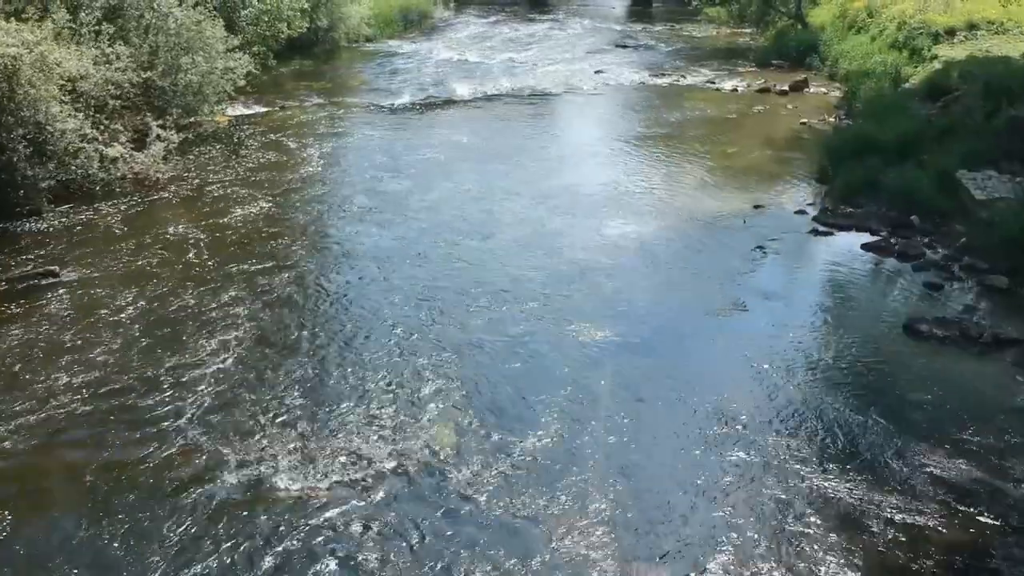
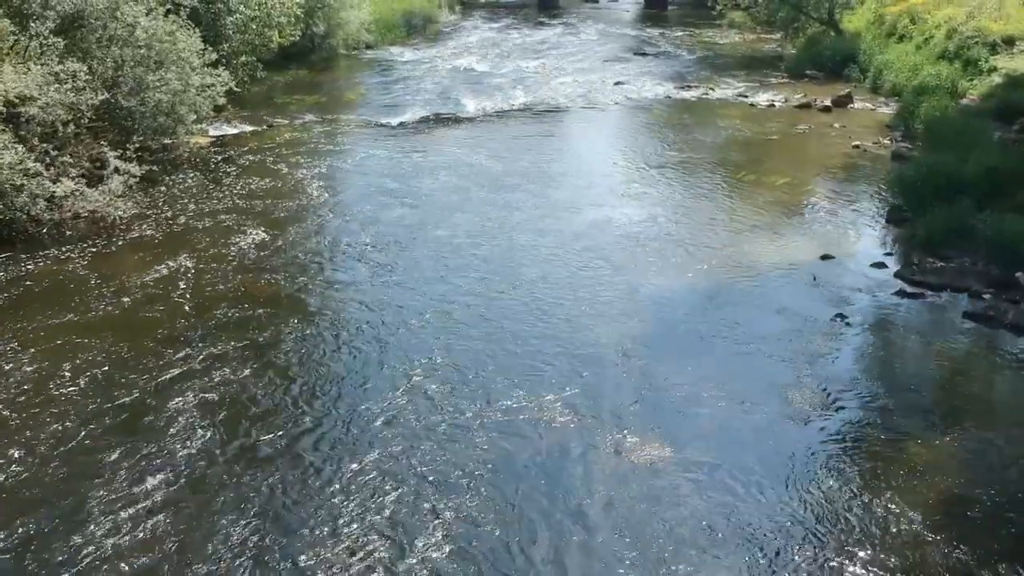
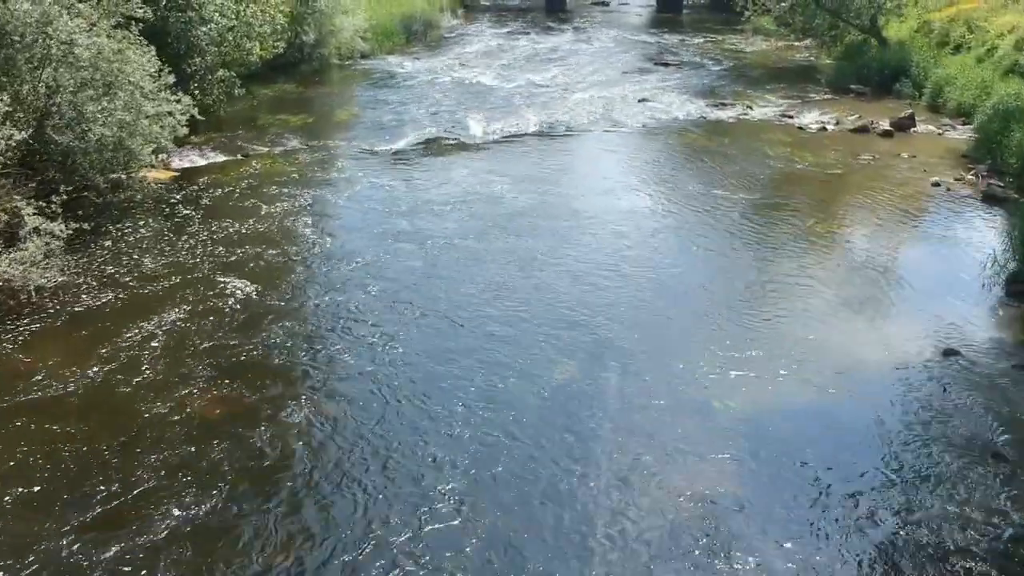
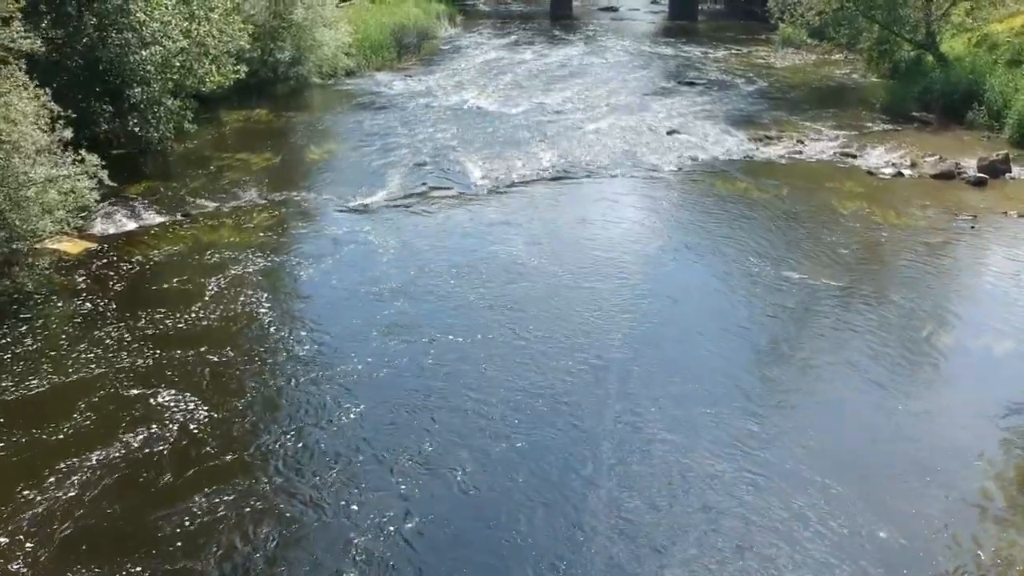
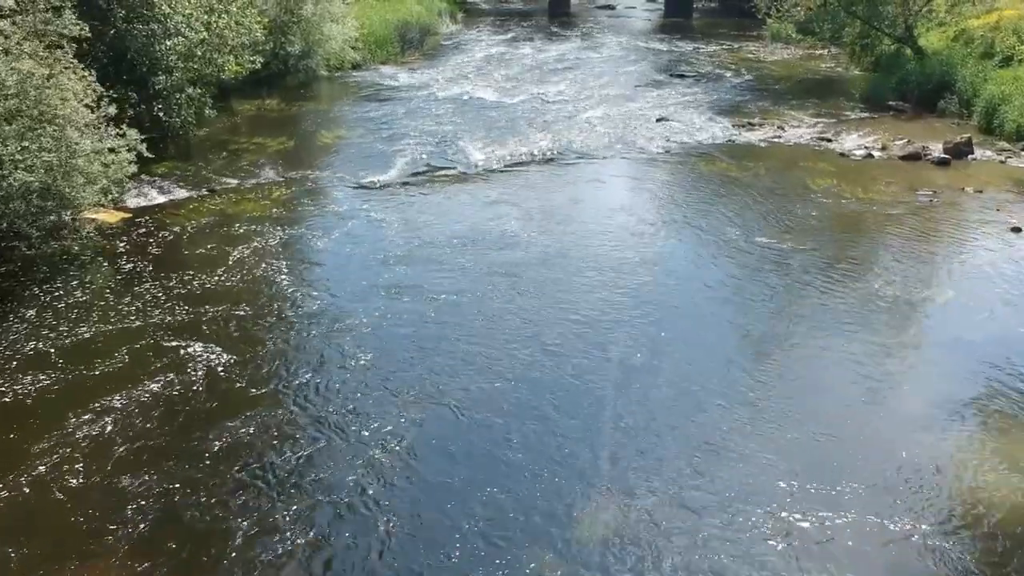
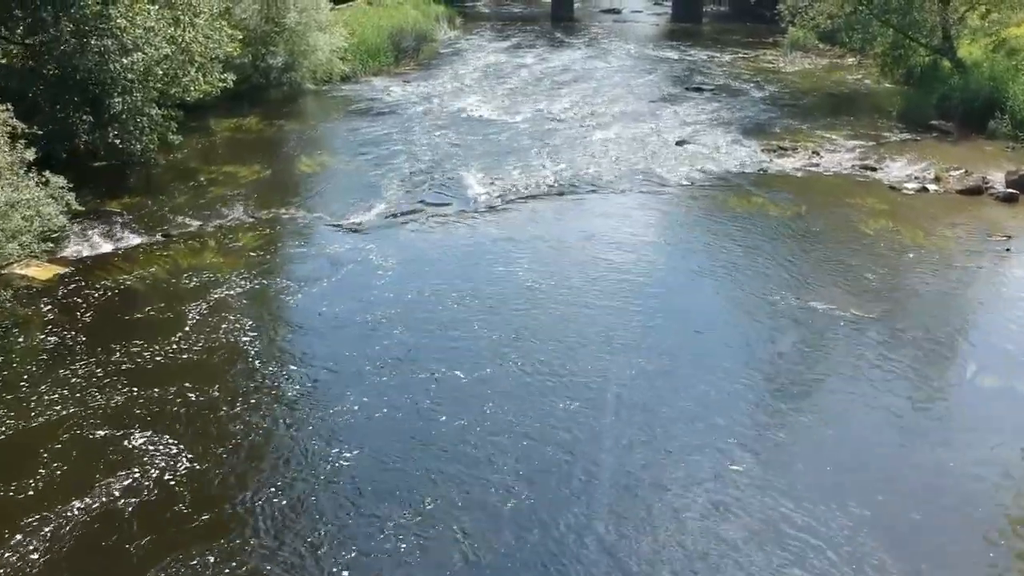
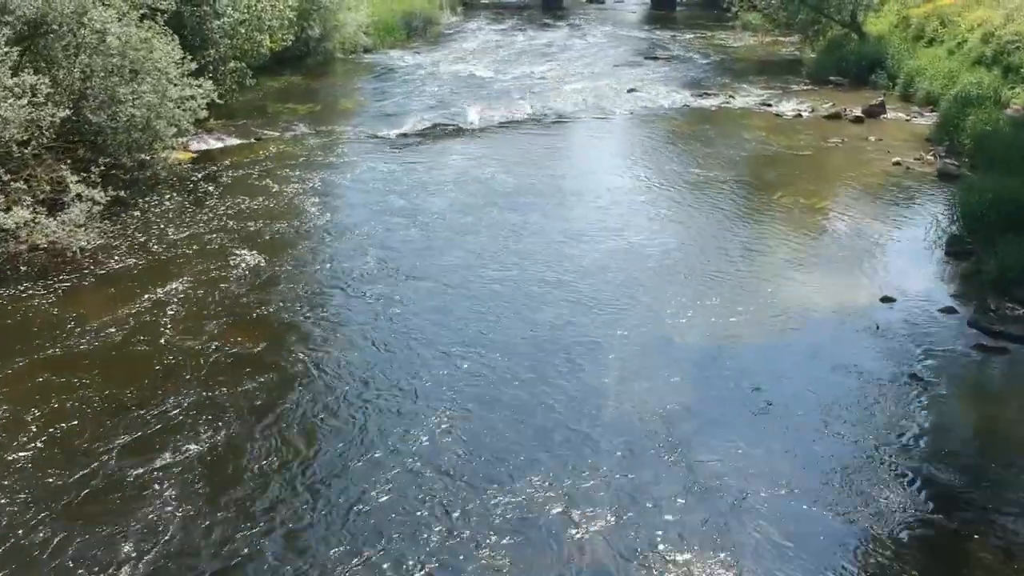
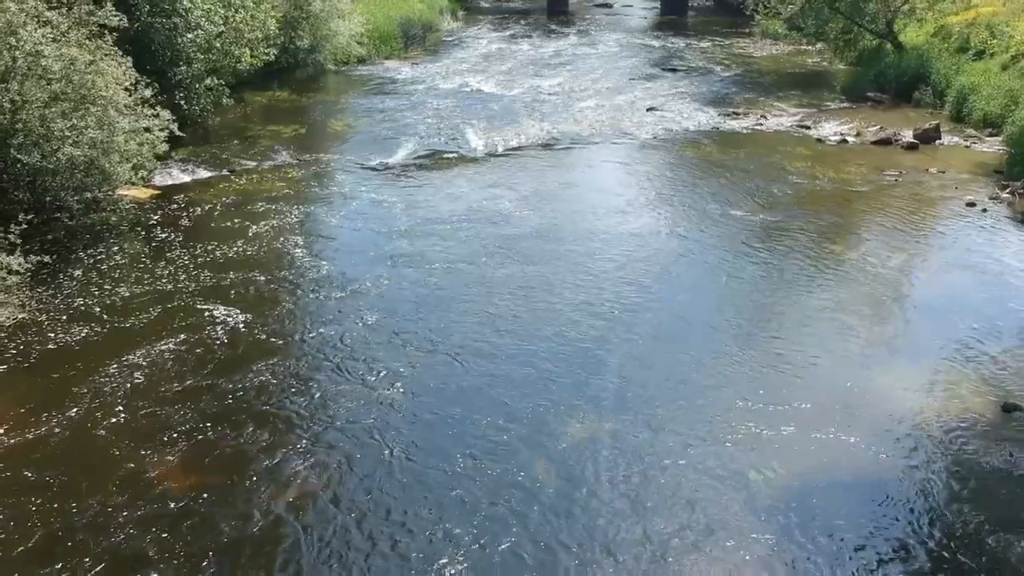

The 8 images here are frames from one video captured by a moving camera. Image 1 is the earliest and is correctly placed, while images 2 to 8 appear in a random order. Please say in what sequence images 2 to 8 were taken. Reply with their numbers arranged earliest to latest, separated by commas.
2, 7, 3, 8, 5, 4, 6
